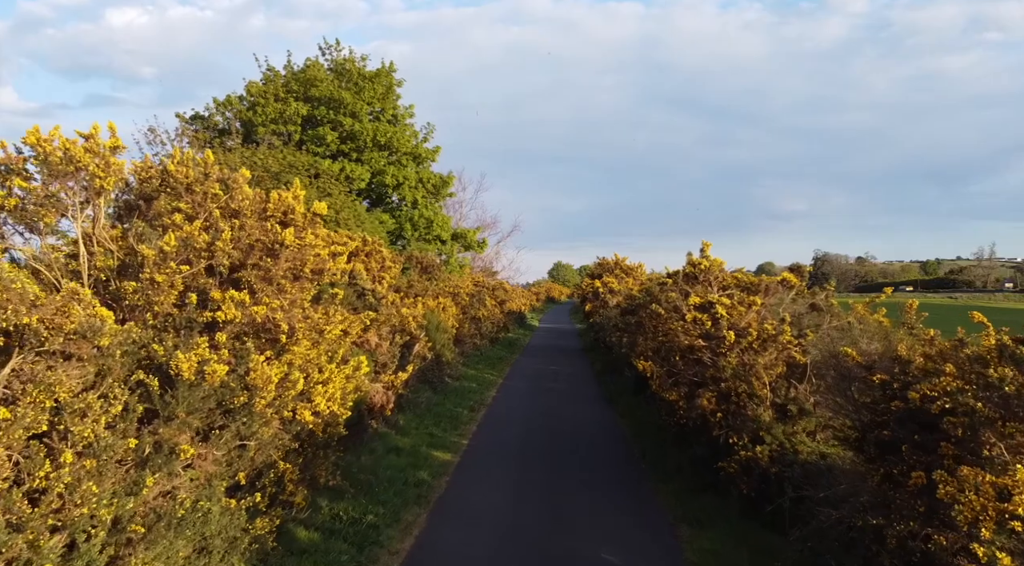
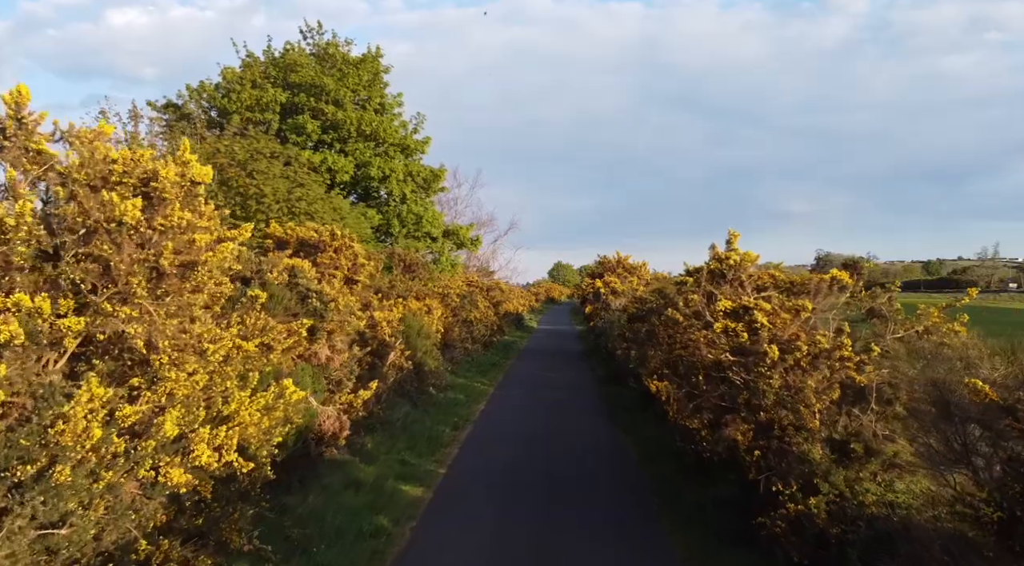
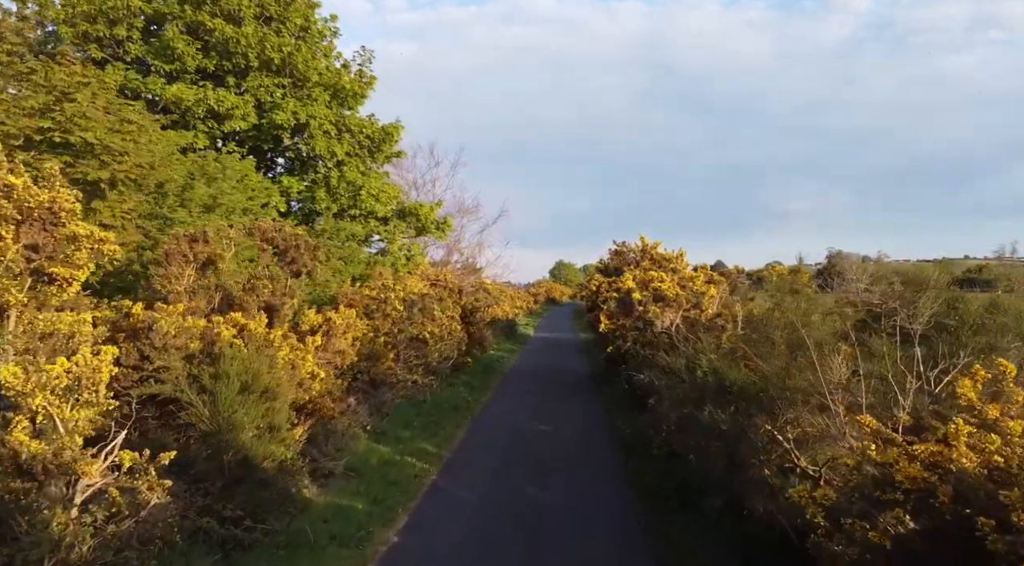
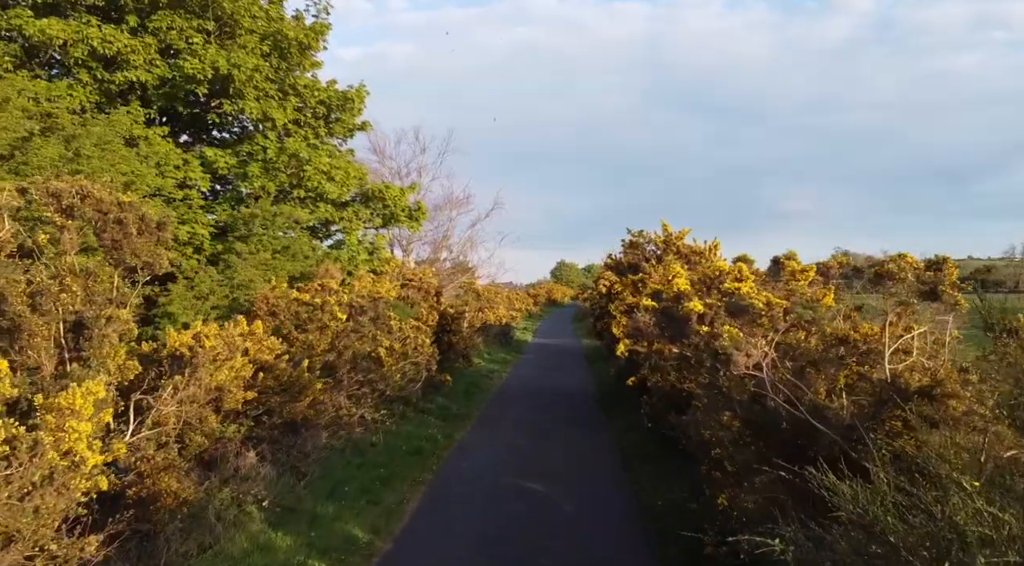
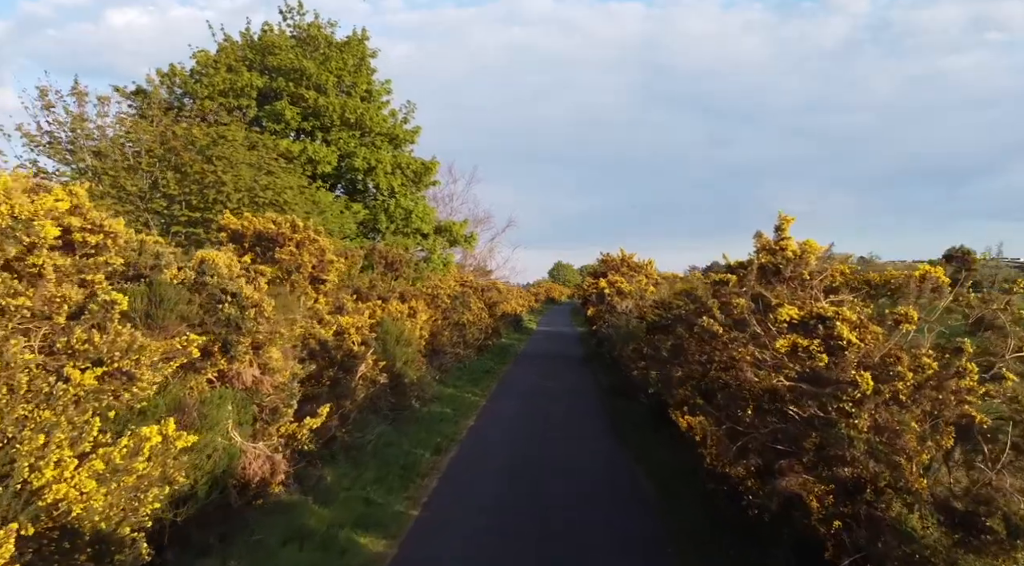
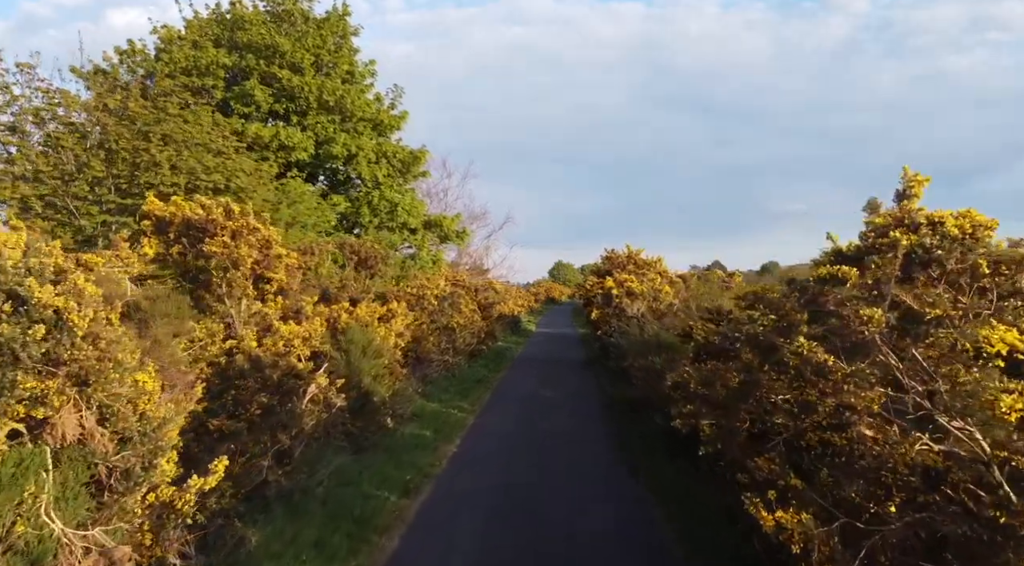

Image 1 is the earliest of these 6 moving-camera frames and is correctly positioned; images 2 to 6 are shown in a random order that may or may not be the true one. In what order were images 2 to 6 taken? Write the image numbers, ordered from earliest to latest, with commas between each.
2, 5, 6, 3, 4
